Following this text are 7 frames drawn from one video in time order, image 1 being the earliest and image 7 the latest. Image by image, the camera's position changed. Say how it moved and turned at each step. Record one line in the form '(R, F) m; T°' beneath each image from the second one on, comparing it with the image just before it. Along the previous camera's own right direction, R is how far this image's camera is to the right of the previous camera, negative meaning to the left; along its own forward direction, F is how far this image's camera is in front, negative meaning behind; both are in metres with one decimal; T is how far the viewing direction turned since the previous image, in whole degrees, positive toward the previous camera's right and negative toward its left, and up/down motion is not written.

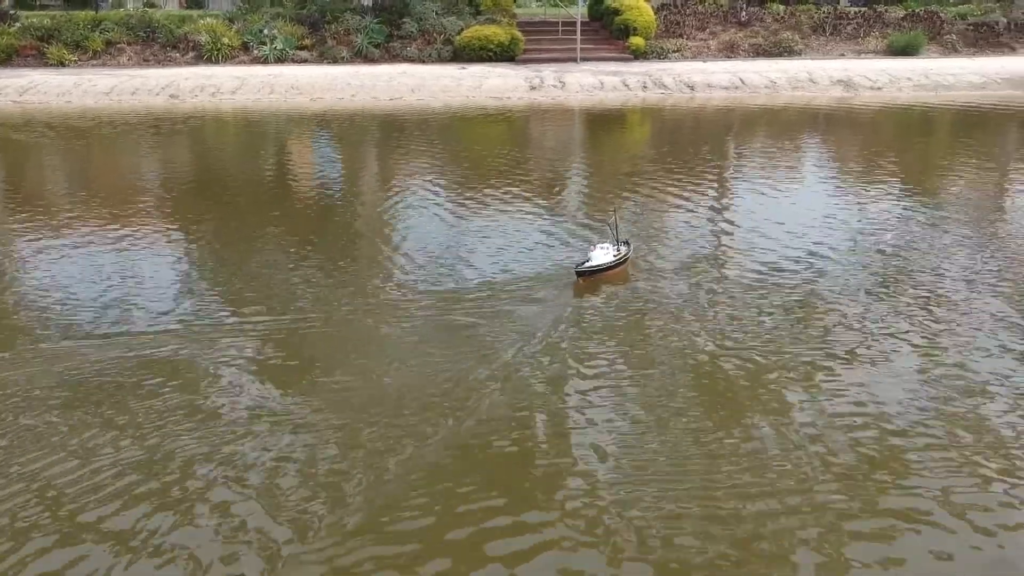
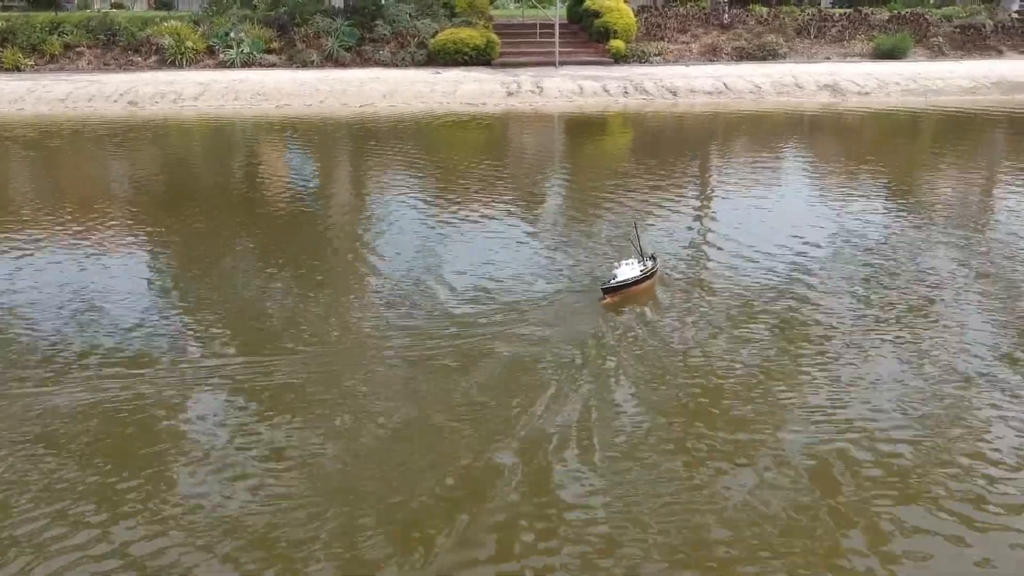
(0.0, +0.4) m; +1°
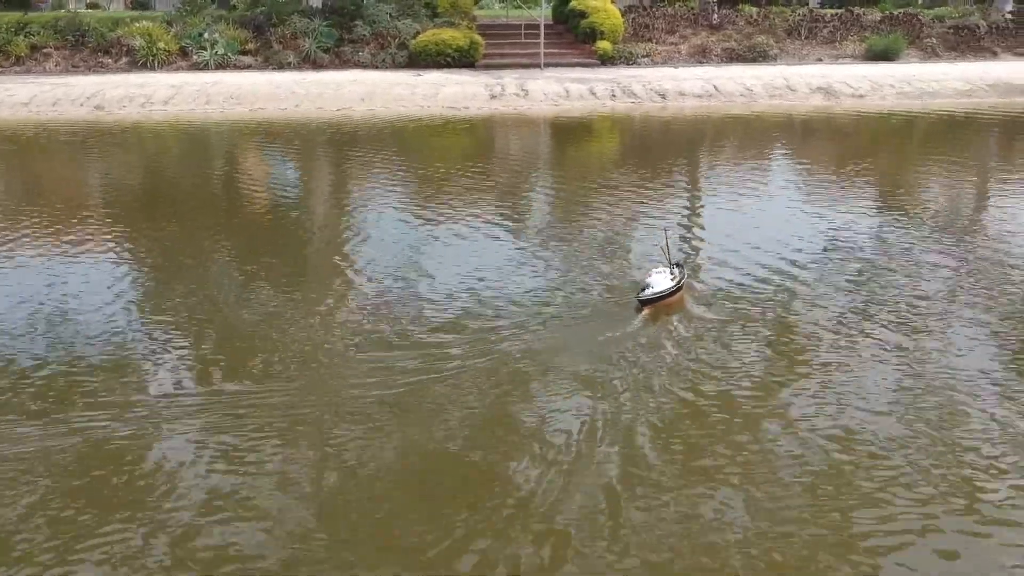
(0.0, +0.4) m; +1°
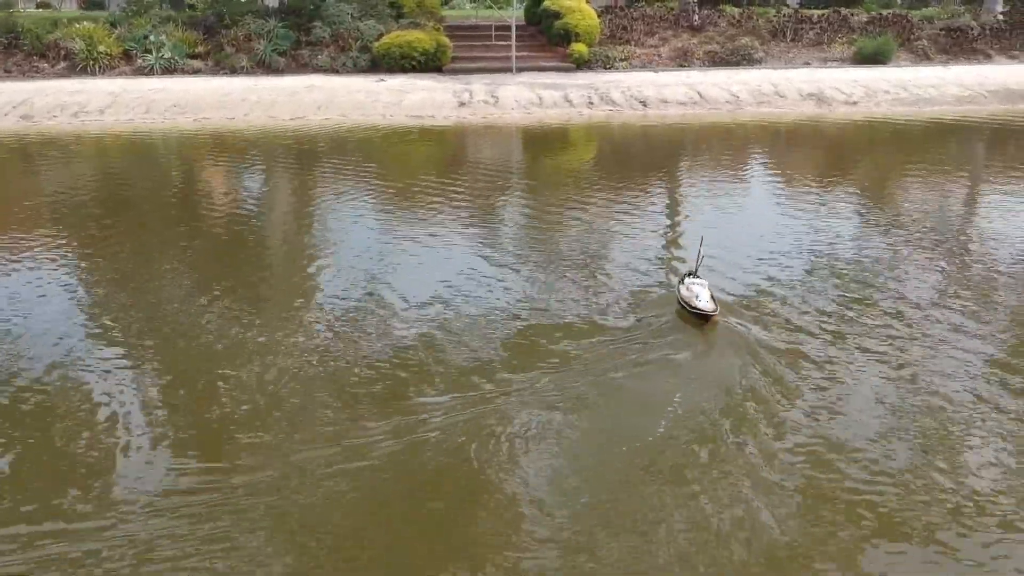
(+0.1, +0.8) m; +2°
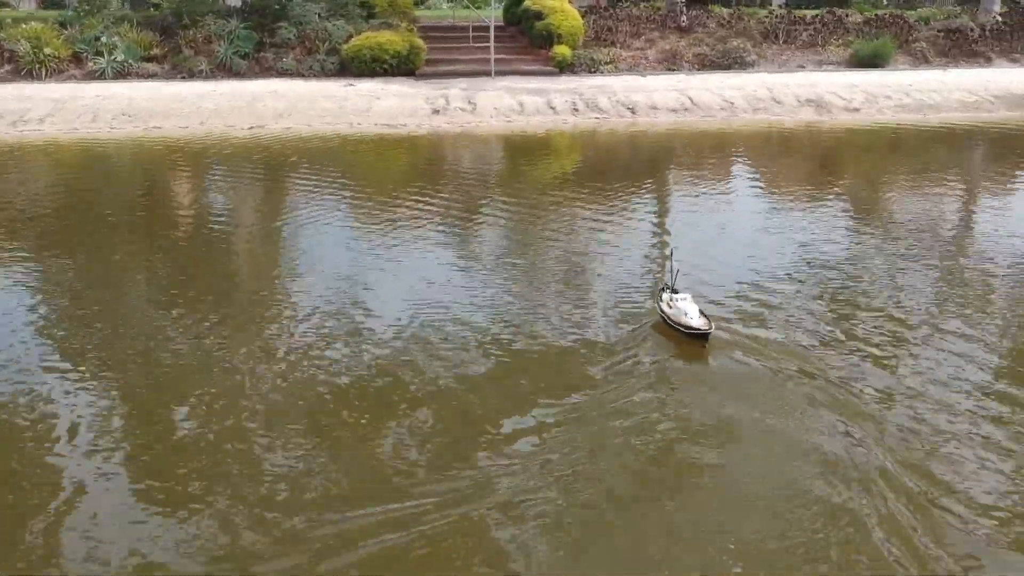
(0.0, +0.7) m; +1°
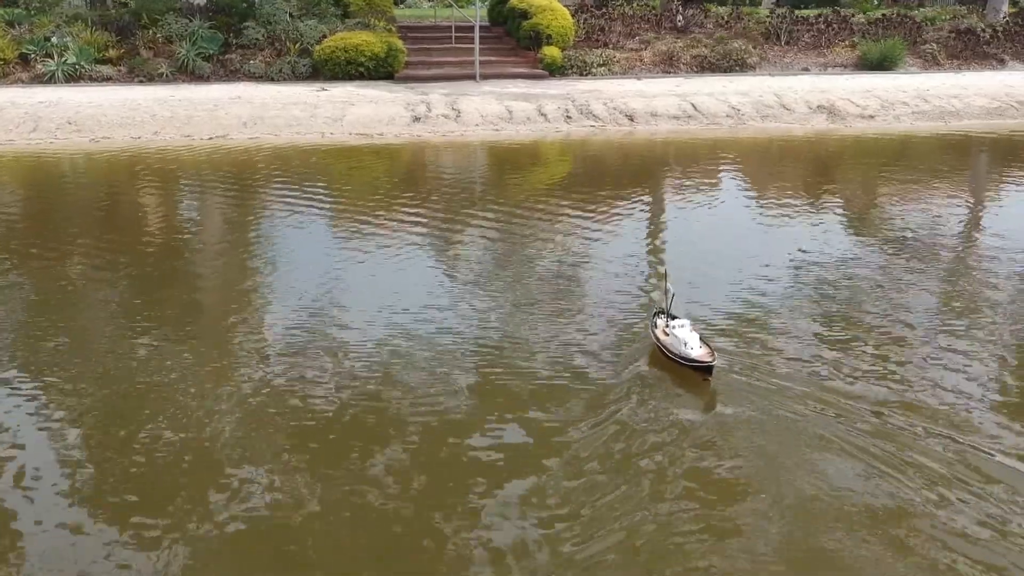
(-0.1, +0.8) m; +1°
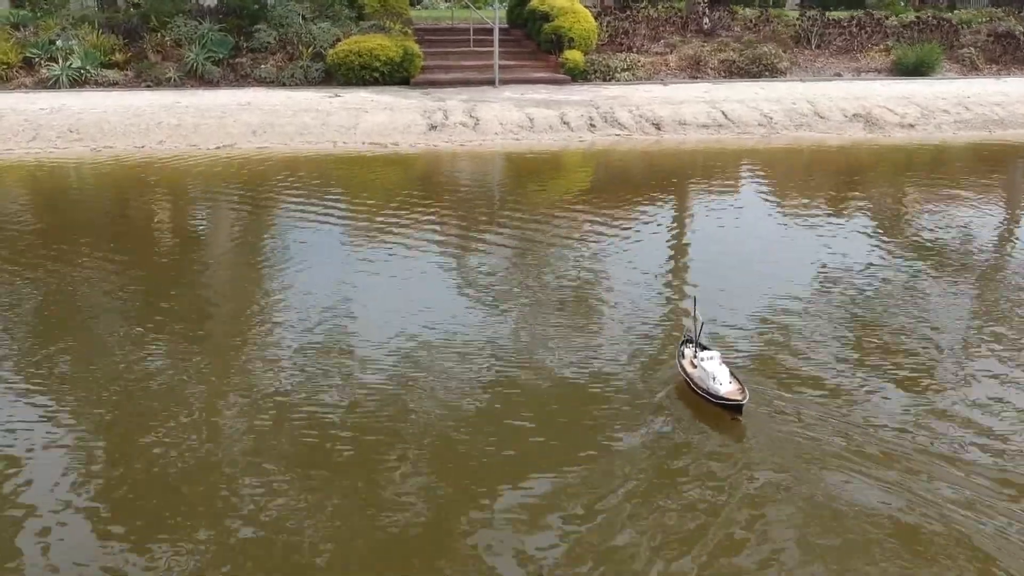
(-0.1, +0.4) m; -1°
